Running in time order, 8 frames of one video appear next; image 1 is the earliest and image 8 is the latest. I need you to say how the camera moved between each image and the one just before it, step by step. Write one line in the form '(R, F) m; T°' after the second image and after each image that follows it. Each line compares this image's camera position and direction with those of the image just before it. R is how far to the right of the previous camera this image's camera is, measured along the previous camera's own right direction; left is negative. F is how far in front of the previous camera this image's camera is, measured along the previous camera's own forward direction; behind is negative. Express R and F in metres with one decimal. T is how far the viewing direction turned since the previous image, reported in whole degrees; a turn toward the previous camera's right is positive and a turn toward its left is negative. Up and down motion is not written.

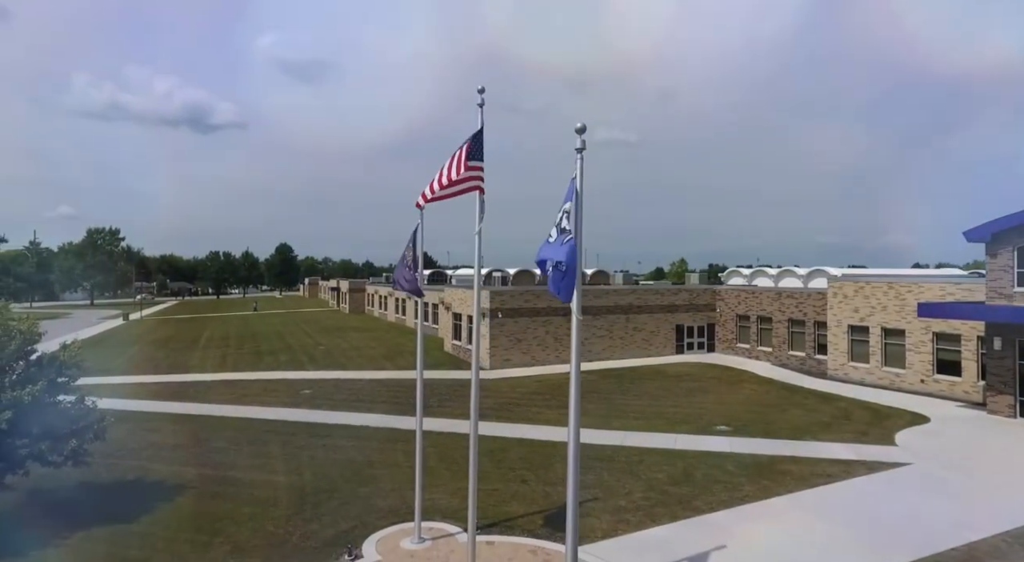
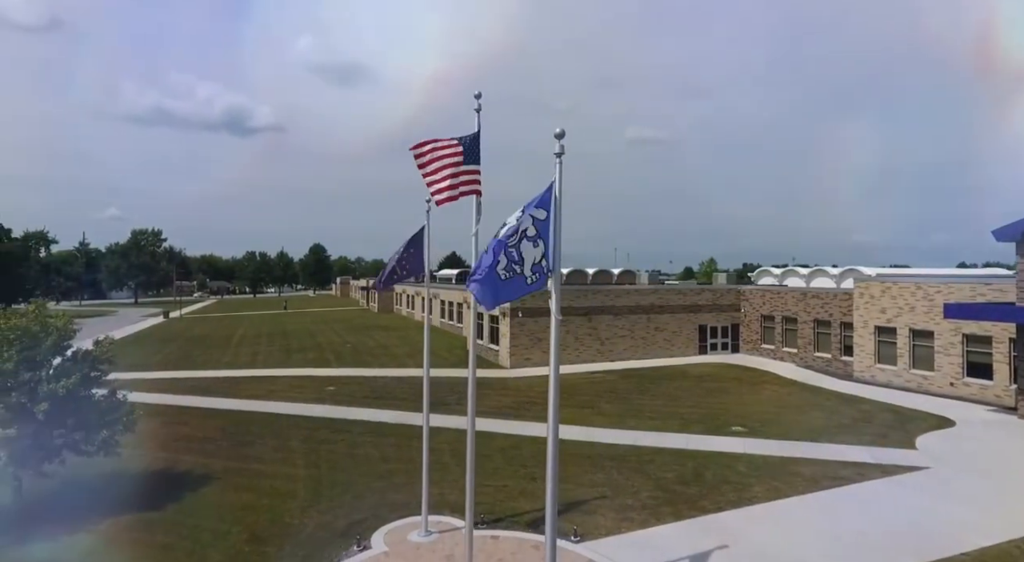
(+0.6, -0.3) m; -3°
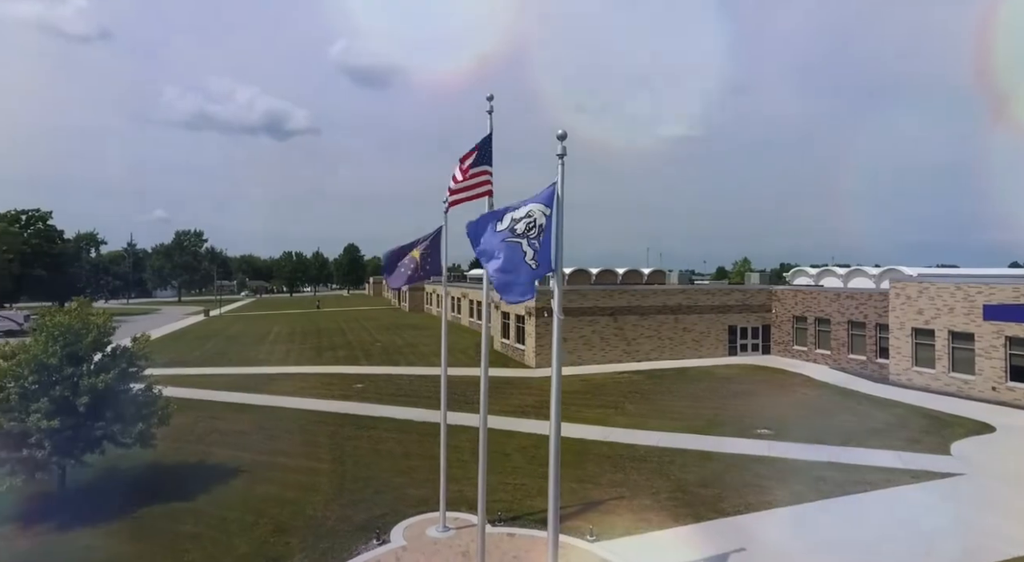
(+0.4, -0.1) m; -3°
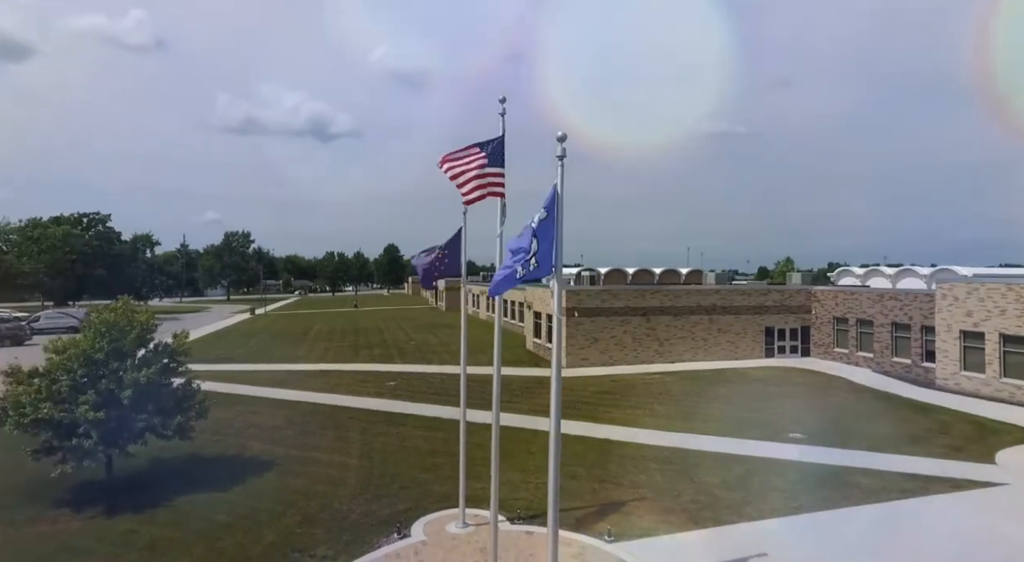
(+0.5, -0.1) m; -4°
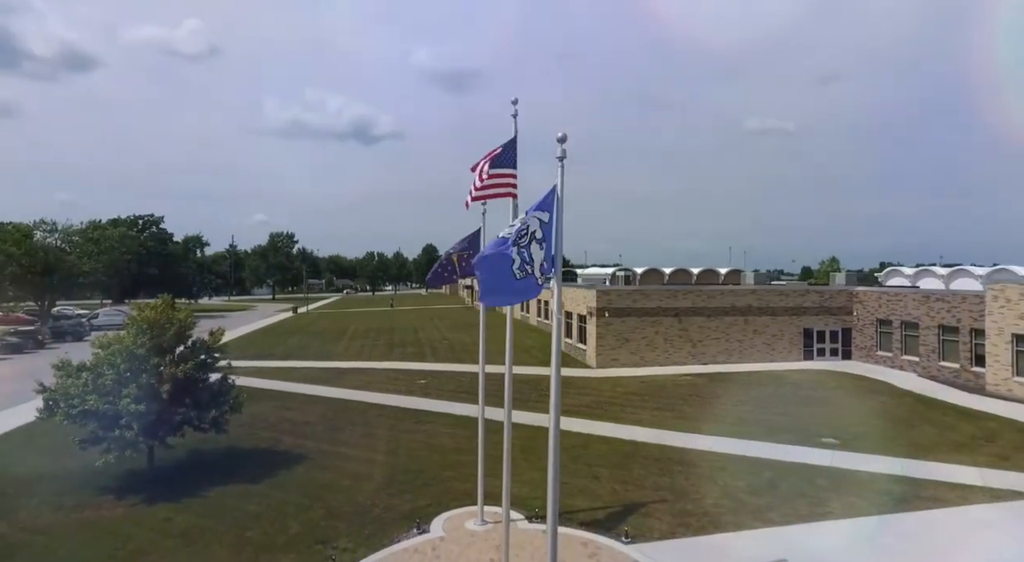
(+0.6, -0.1) m; -4°
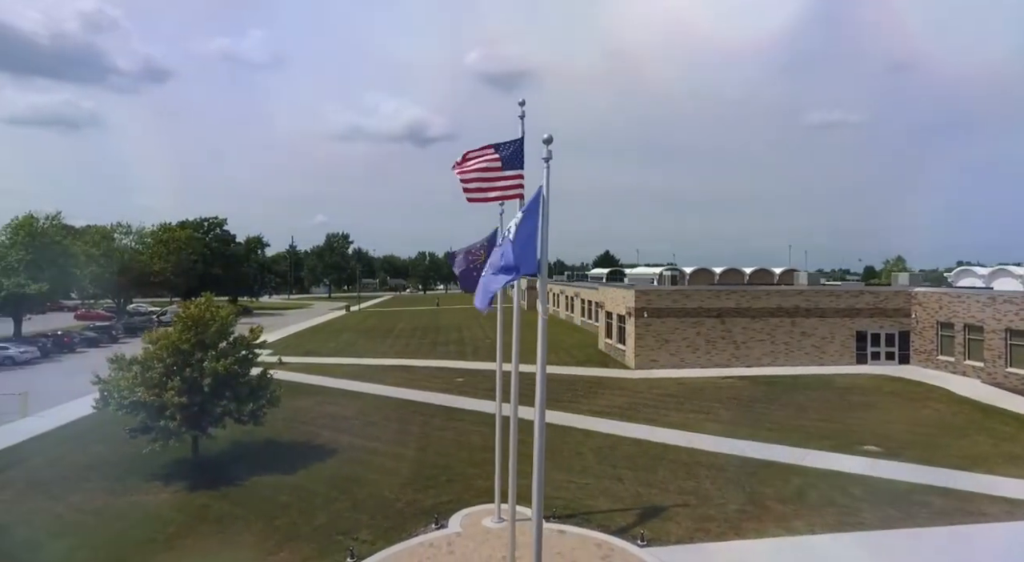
(+1.0, 0.0) m; -6°
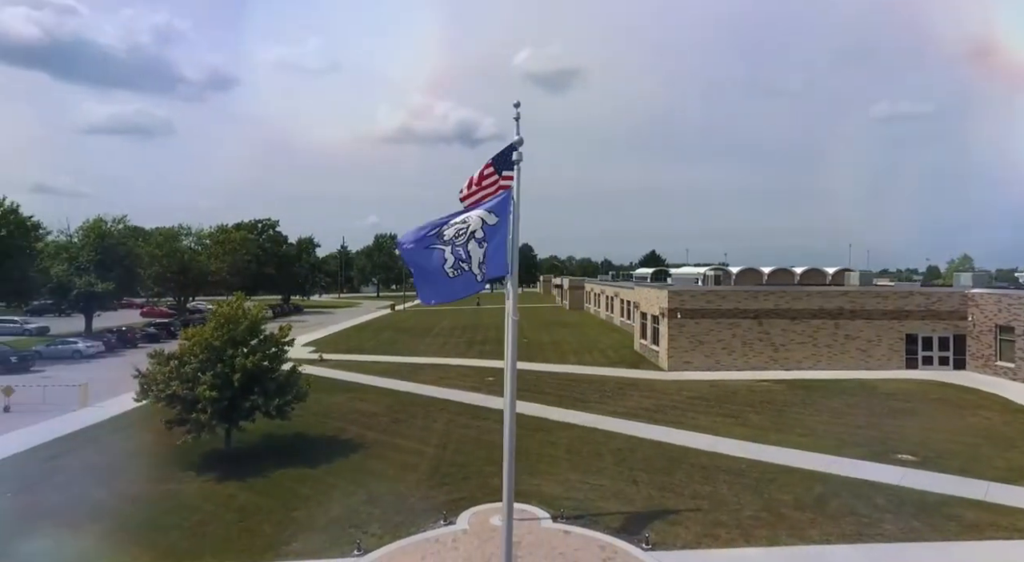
(+1.1, 0.0) m; -6°
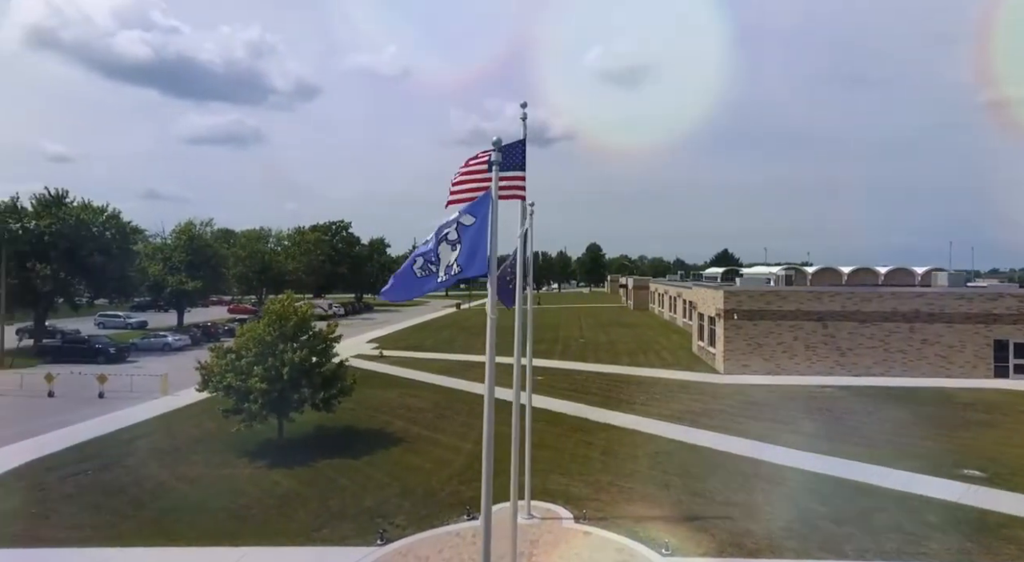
(+1.3, +0.1) m; -8°
